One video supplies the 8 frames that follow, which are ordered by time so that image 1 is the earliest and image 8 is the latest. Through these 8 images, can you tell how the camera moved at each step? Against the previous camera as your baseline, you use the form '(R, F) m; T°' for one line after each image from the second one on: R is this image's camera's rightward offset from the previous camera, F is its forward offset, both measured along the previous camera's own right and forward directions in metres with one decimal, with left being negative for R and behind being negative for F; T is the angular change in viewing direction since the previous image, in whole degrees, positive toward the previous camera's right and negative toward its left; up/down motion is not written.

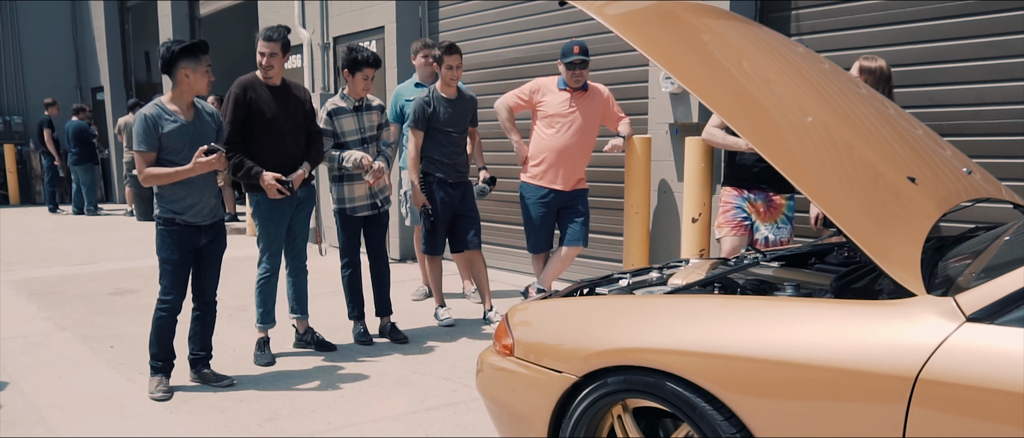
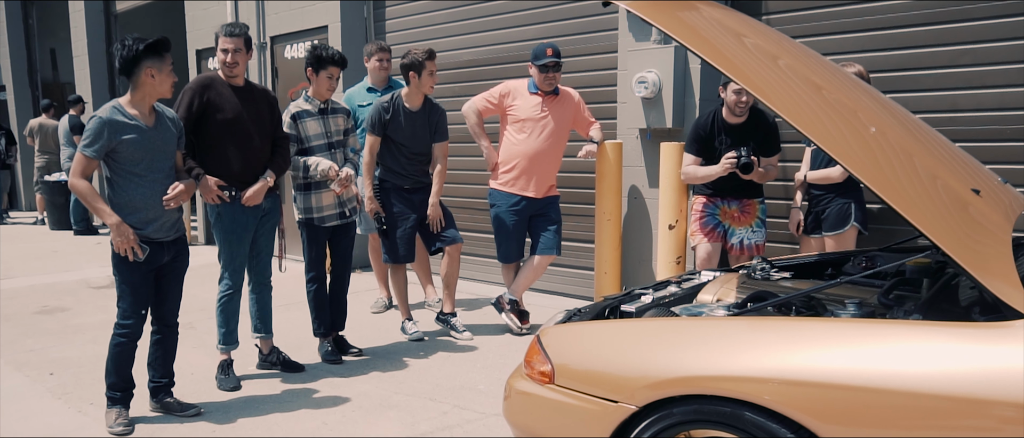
(-0.4, +0.2) m; +6°
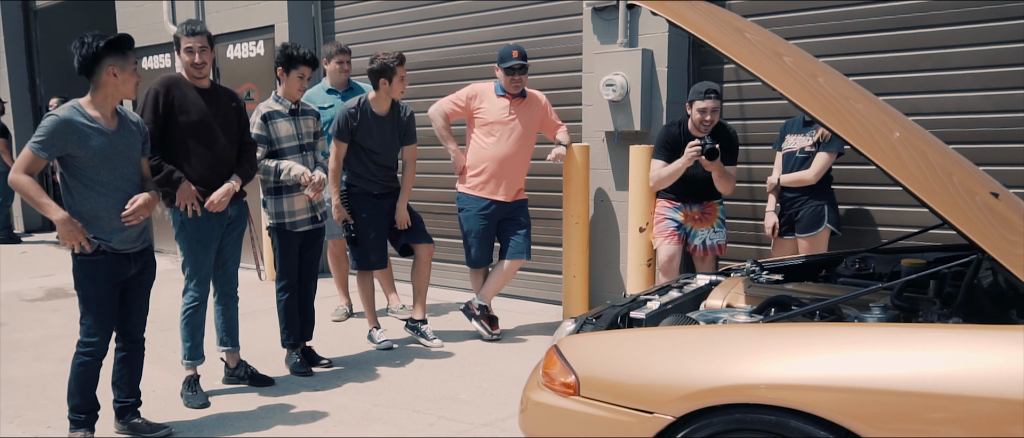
(-0.3, +0.1) m; +5°
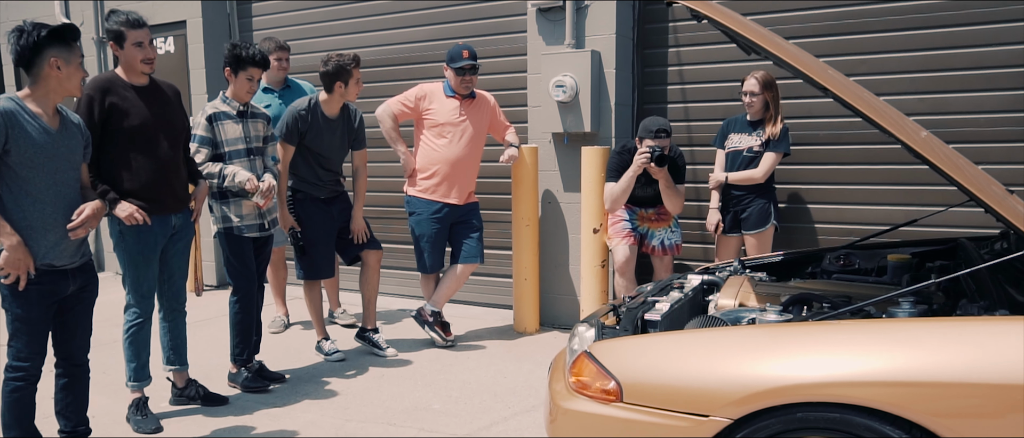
(-0.4, +0.1) m; +8°
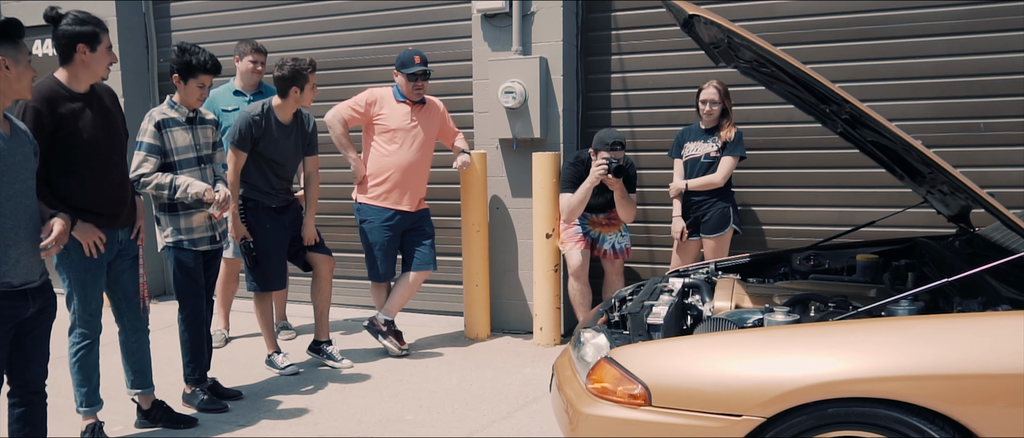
(-0.4, 0.0) m; +7°
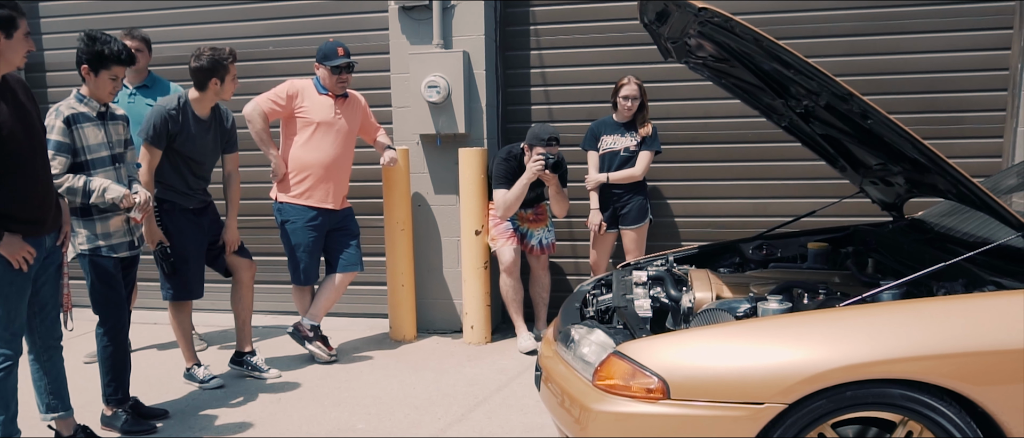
(-0.4, +0.1) m; +10°
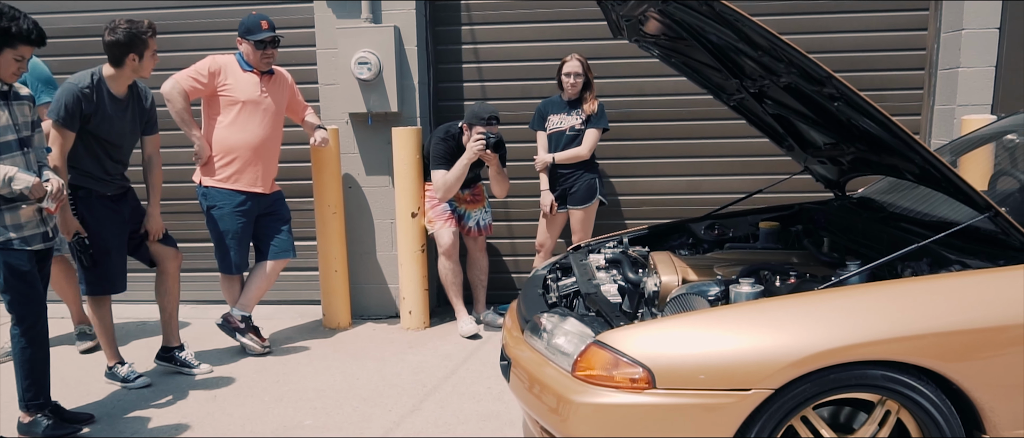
(-0.2, +0.1) m; +7°
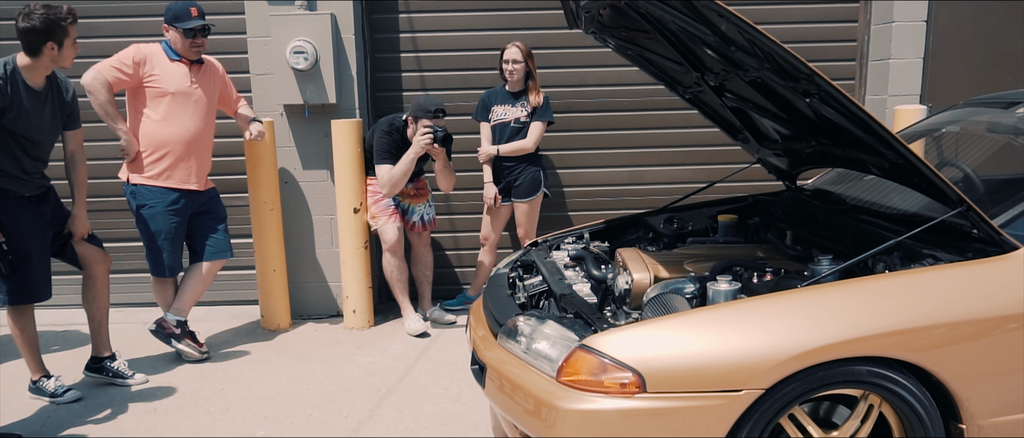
(-0.2, +0.1) m; +6°
